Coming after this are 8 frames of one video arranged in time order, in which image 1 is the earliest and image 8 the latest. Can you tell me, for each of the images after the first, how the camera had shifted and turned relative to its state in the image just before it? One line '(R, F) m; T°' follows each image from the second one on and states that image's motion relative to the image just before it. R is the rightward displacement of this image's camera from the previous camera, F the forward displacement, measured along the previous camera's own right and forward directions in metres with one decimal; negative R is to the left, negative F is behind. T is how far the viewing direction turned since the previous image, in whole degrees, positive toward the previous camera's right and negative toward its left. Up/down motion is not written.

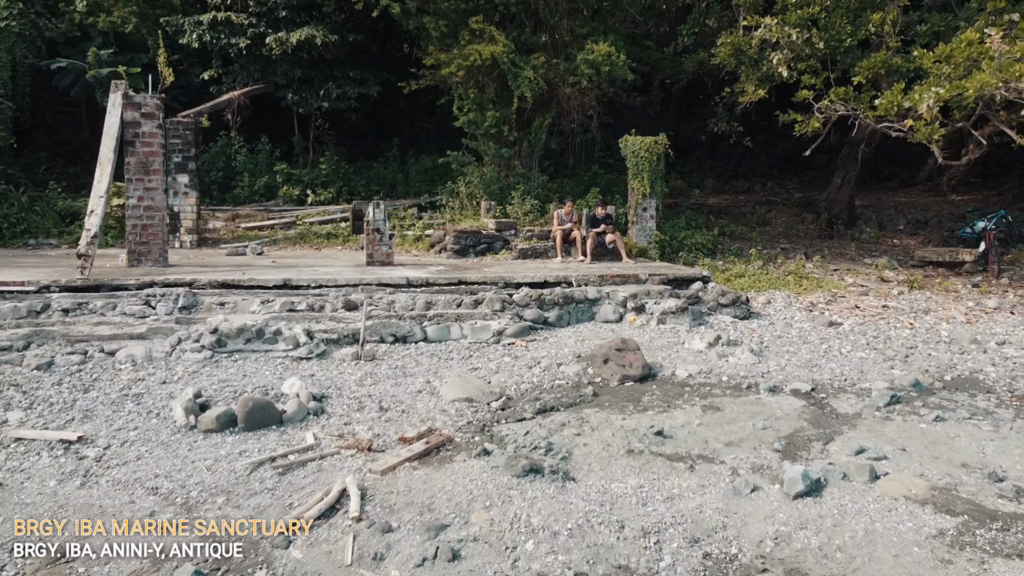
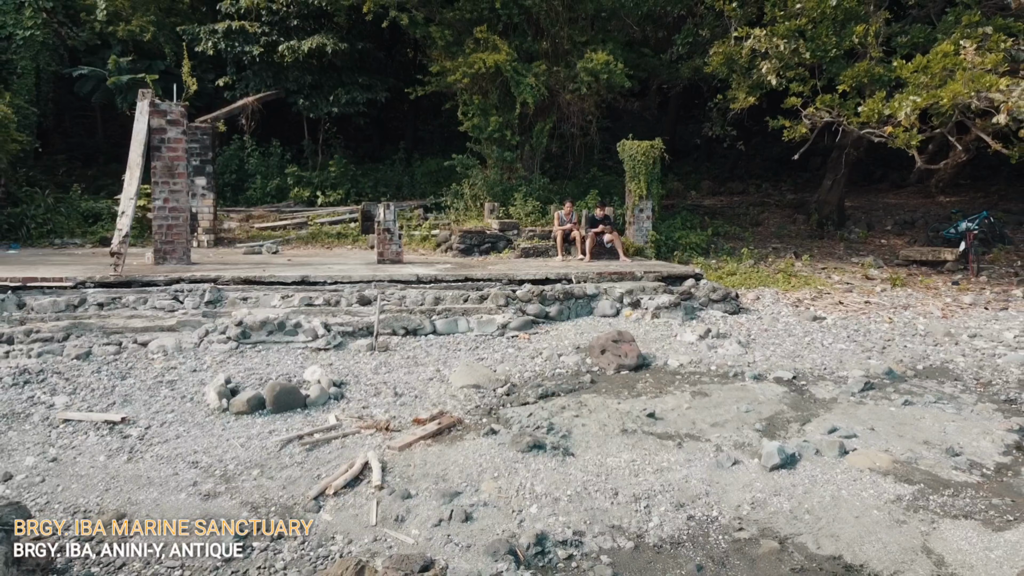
(0.0, -0.5) m; 0°
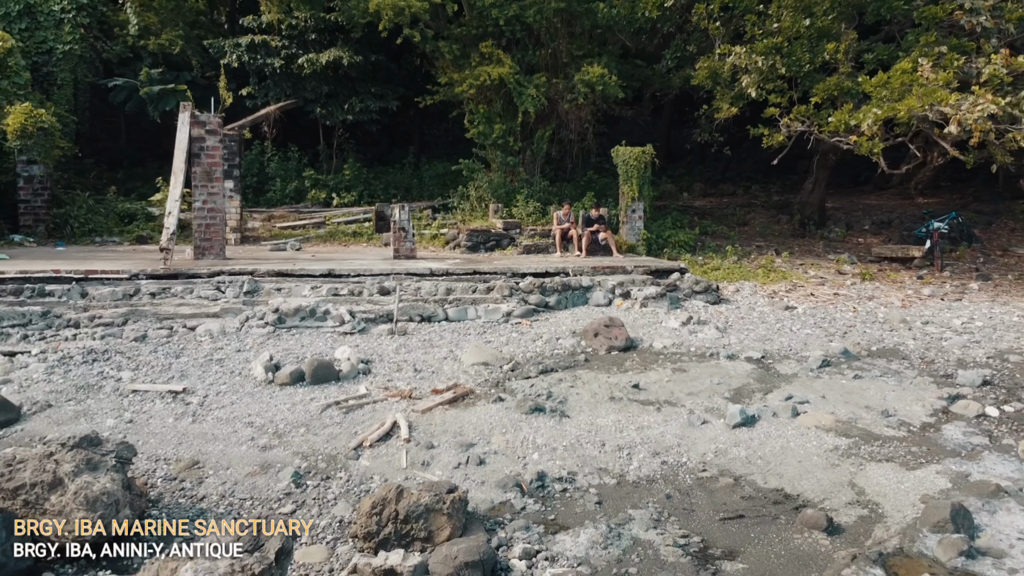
(0.0, -0.9) m; 0°
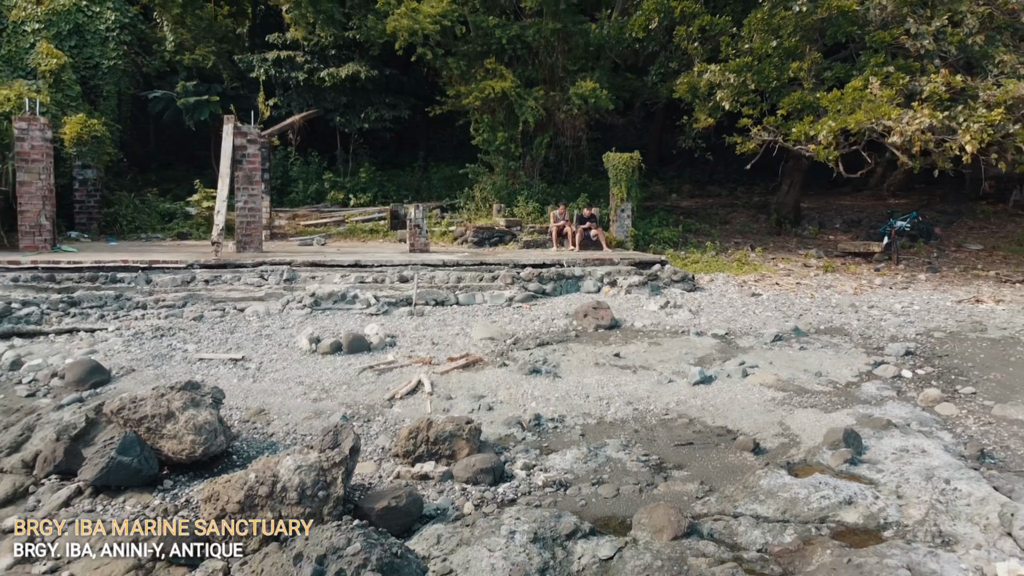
(0.0, -1.2) m; 0°
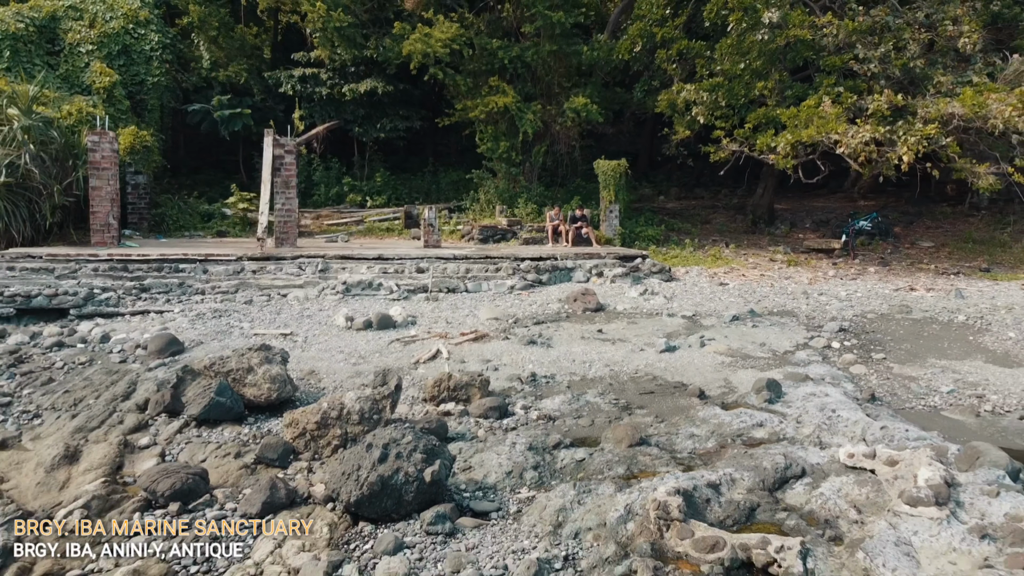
(0.0, -1.5) m; 0°
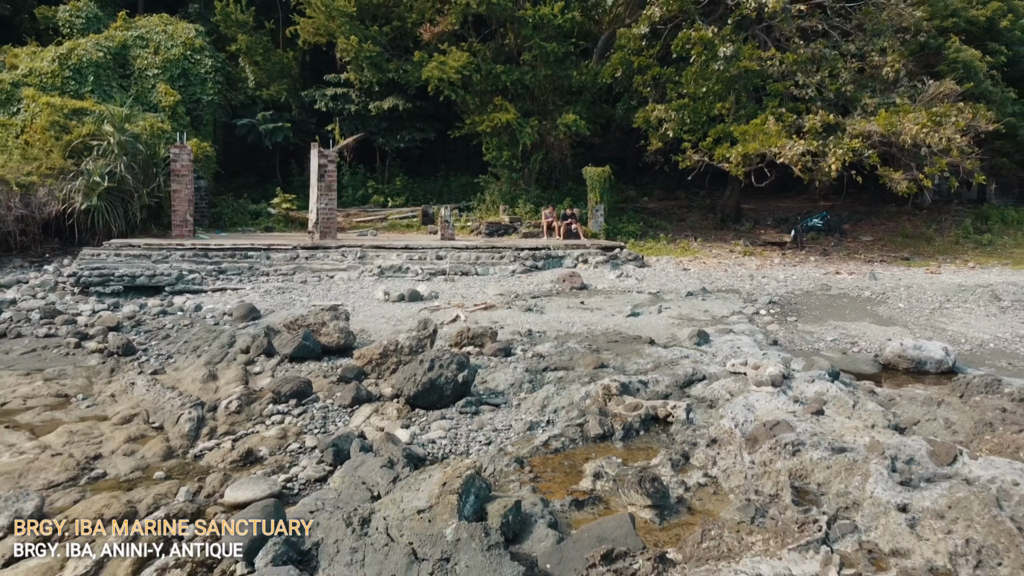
(0.0, -2.5) m; 0°
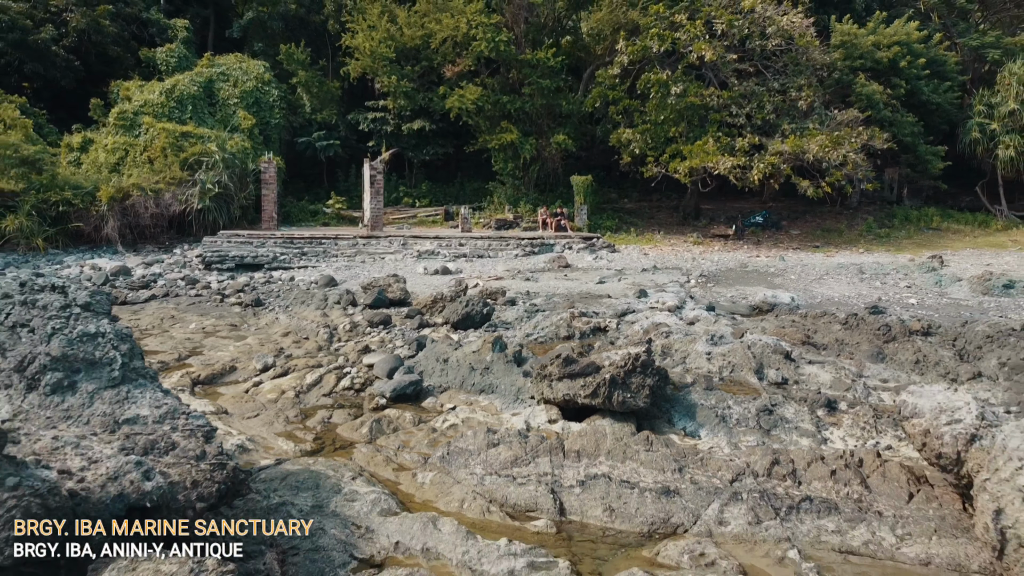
(-0.1, -4.4) m; 0°
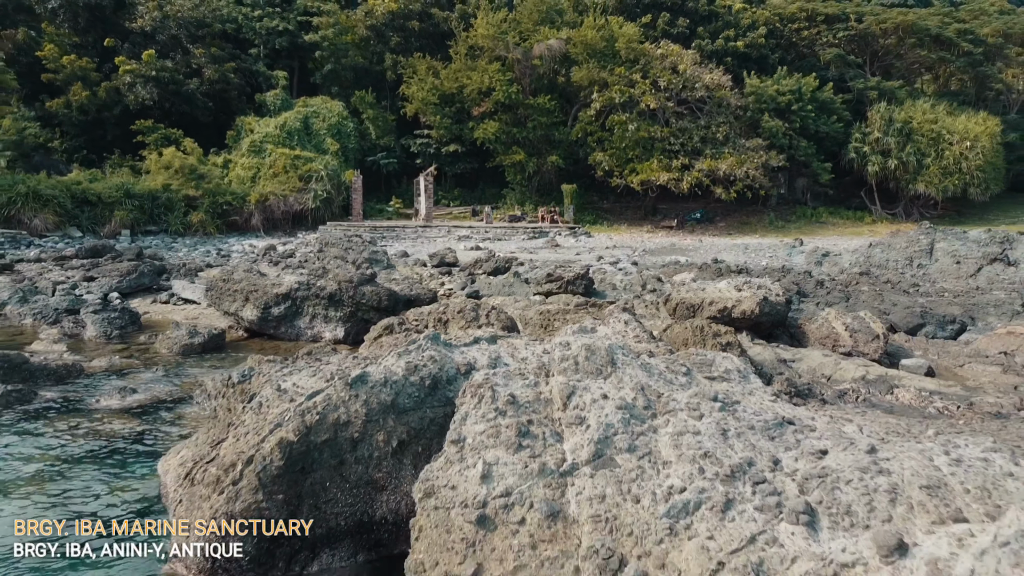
(-0.3, -8.6) m; 0°
